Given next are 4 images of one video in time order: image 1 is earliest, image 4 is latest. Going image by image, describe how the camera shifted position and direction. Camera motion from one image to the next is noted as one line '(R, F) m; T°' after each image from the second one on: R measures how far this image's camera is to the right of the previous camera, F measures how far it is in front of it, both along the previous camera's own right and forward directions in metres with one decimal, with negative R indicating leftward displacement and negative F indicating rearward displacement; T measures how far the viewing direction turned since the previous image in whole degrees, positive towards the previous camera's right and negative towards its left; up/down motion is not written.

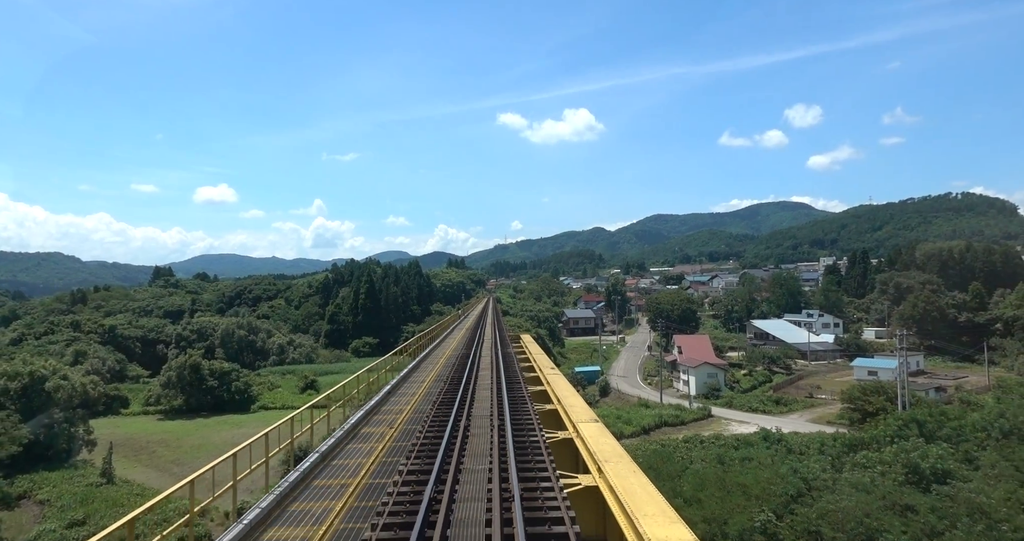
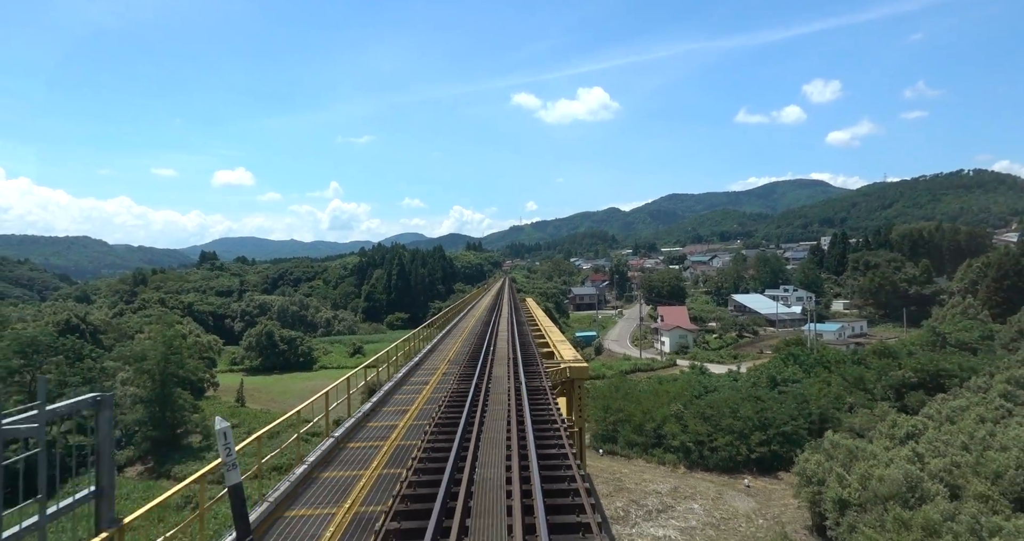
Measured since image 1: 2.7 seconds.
(+0.2, -7.5) m; -1°
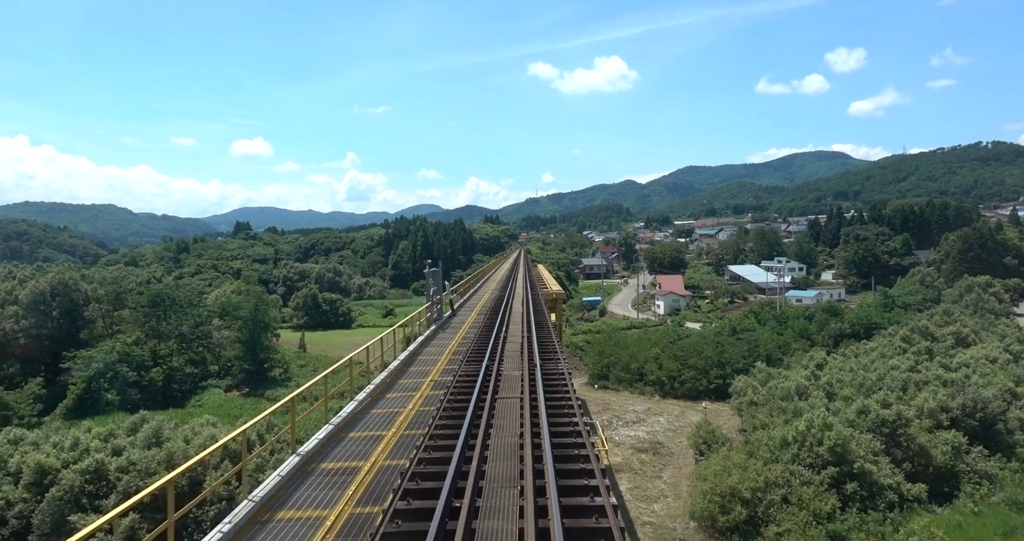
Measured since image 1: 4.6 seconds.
(0.0, -5.3) m; -1°
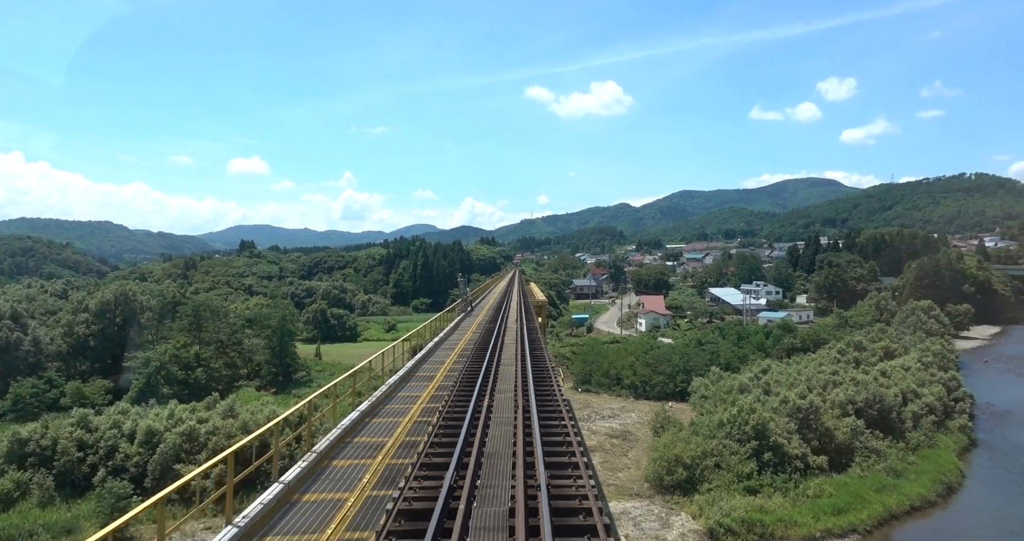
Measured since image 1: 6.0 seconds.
(-0.1, -3.9) m; +1°
